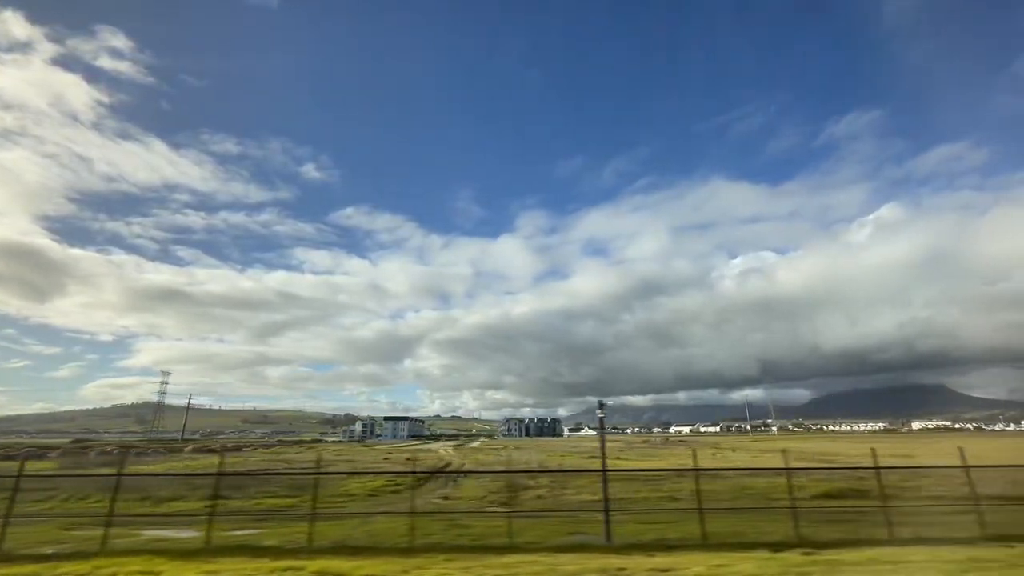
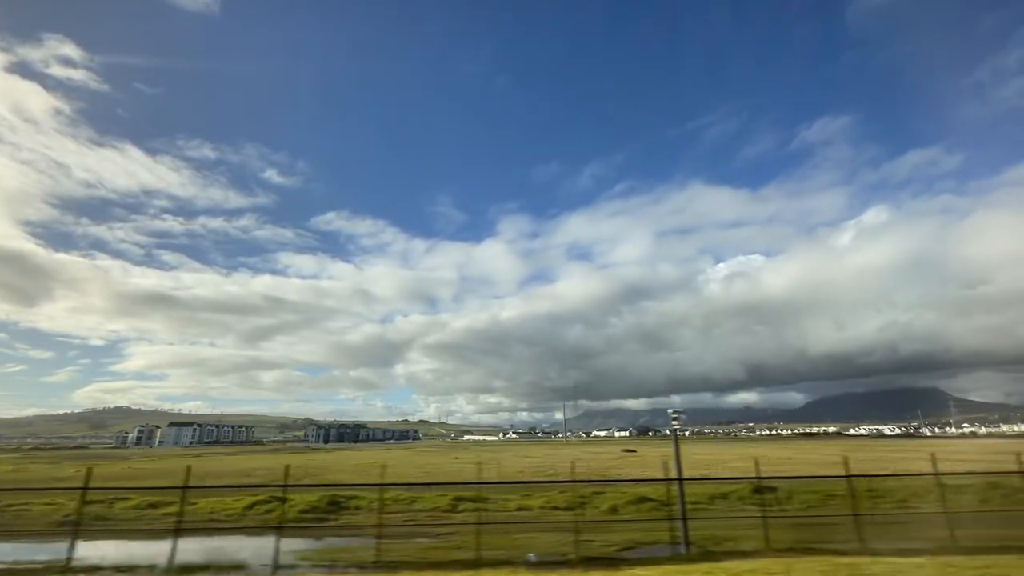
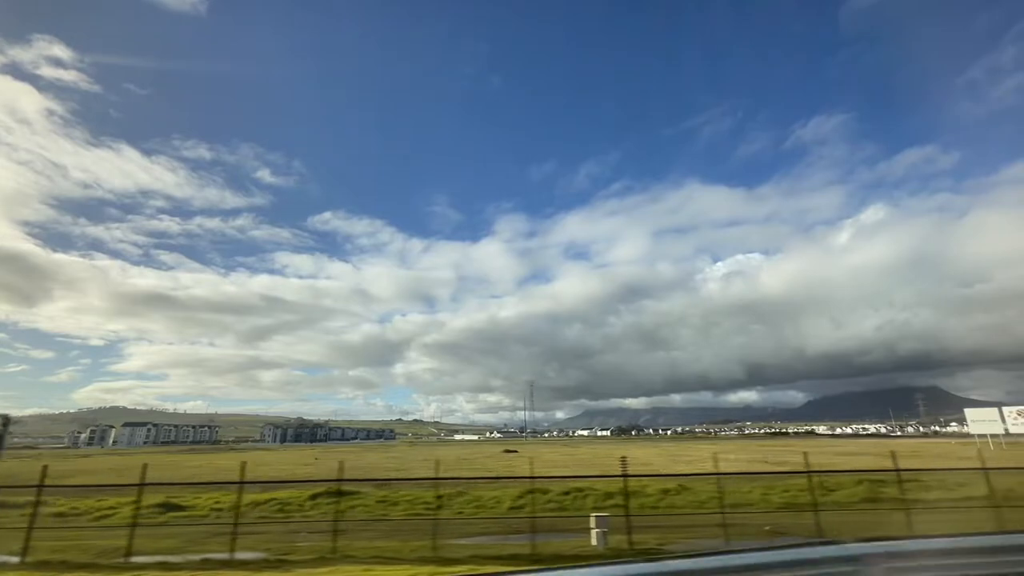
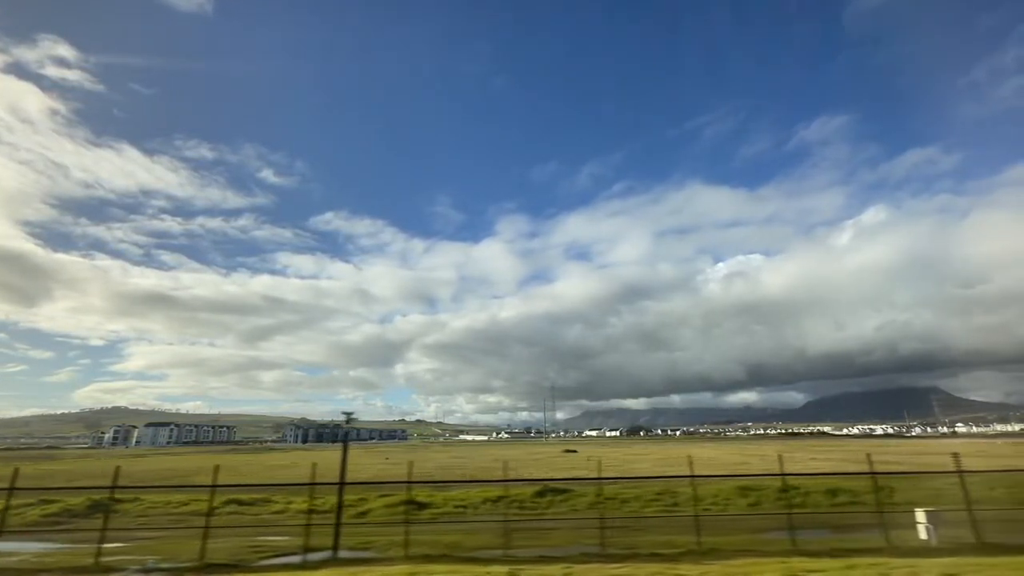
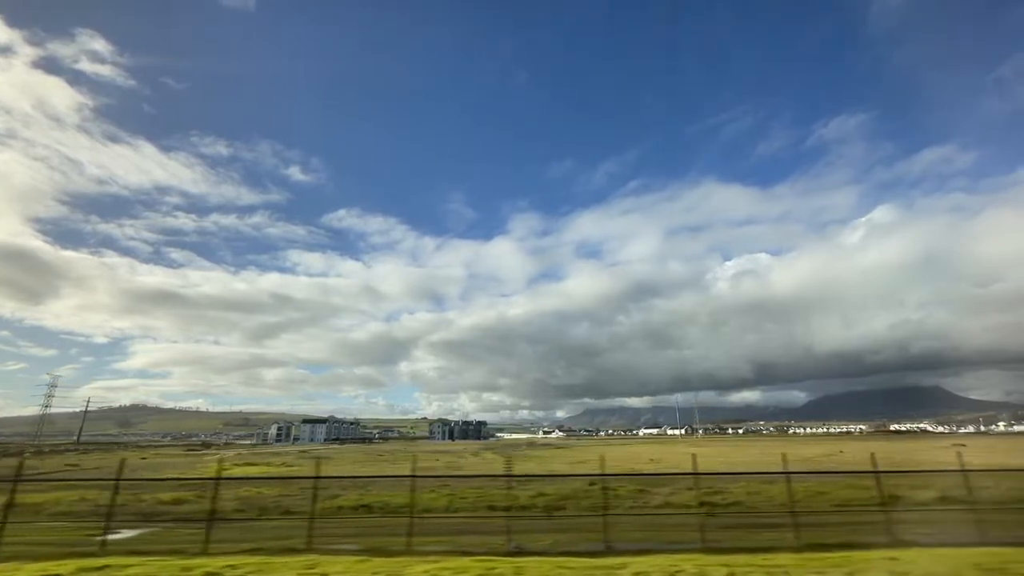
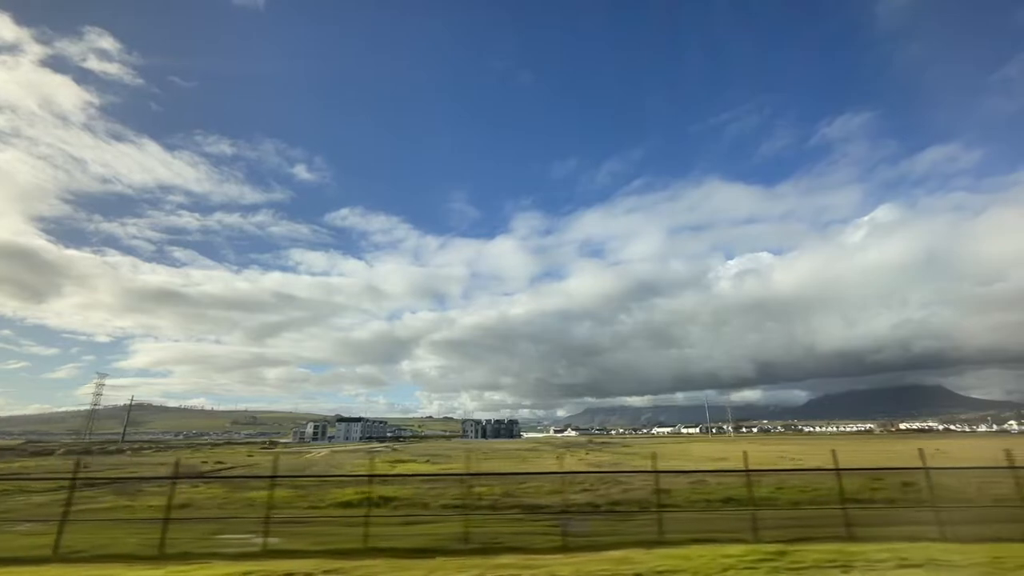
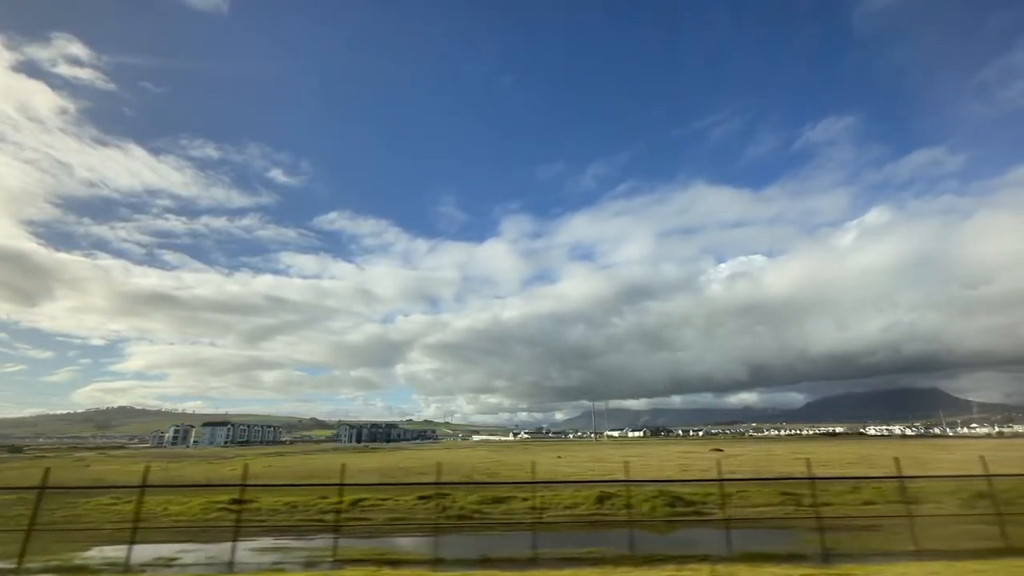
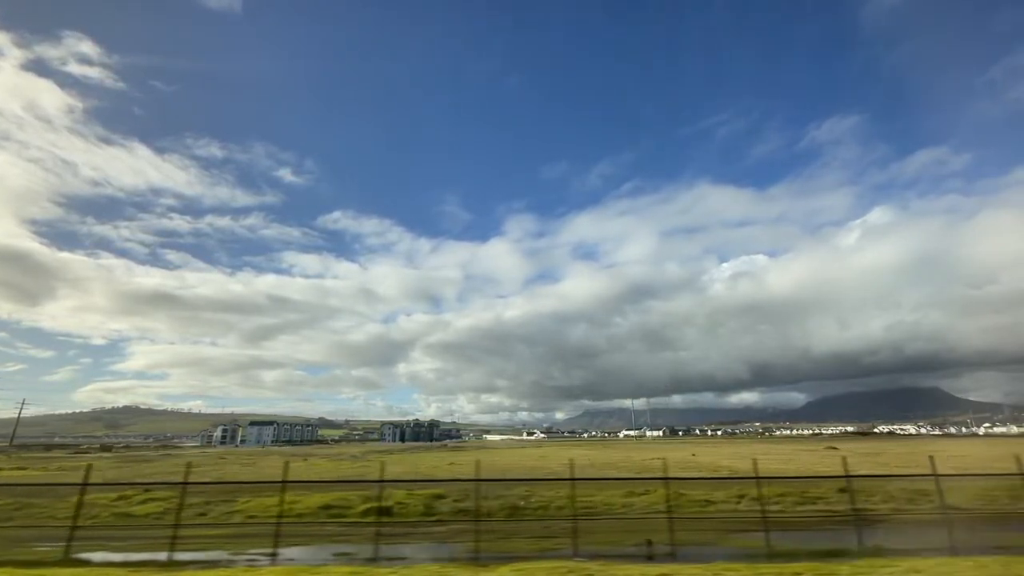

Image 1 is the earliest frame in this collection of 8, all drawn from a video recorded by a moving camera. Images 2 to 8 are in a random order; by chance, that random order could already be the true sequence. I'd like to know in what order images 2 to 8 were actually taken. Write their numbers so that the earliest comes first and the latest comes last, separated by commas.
6, 5, 8, 7, 2, 4, 3
